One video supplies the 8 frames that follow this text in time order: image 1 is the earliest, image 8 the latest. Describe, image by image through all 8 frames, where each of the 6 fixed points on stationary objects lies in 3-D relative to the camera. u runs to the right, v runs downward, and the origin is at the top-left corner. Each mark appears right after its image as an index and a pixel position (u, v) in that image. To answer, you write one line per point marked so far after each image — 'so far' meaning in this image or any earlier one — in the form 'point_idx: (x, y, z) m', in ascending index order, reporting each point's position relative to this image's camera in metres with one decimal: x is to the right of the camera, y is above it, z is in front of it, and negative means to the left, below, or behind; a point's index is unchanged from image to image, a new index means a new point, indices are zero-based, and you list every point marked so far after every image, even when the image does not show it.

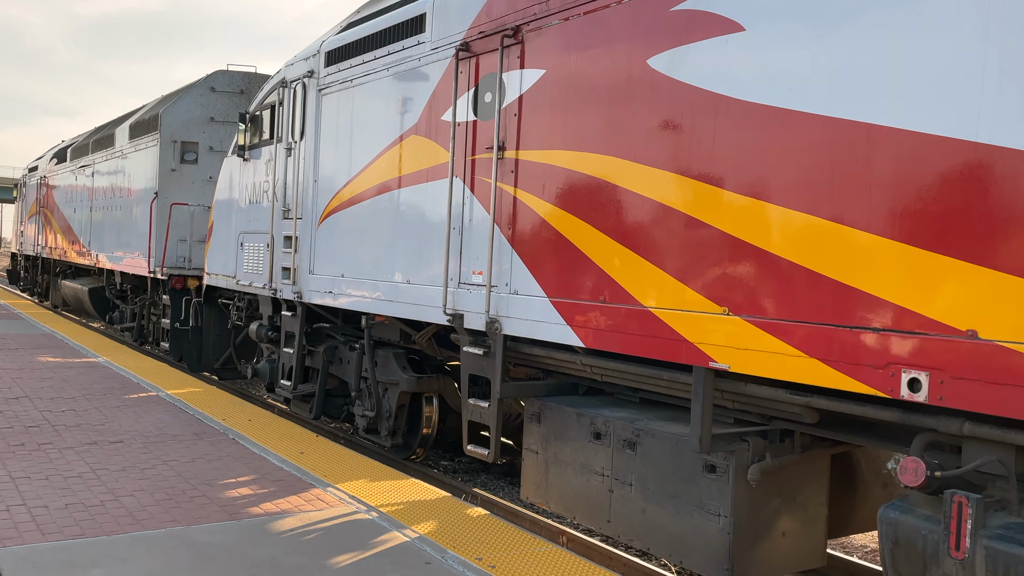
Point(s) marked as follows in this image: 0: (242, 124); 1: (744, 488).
0: (-2.7, +1.6, +8.4) m
1: (+1.0, -0.9, +3.7) m
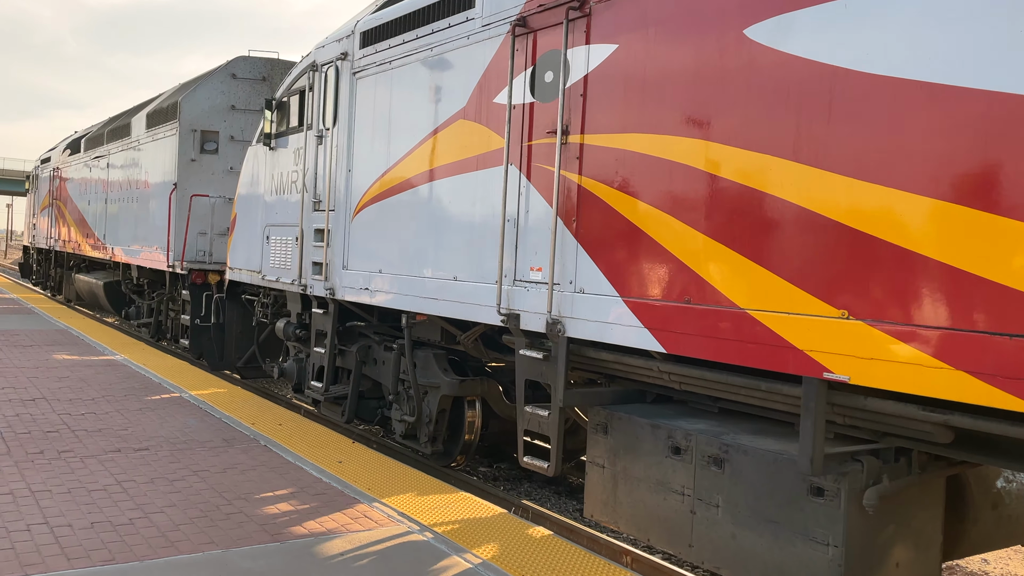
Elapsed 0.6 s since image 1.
0: (-2.3, +1.7, +8.0) m
1: (+1.3, -0.9, +3.2) m
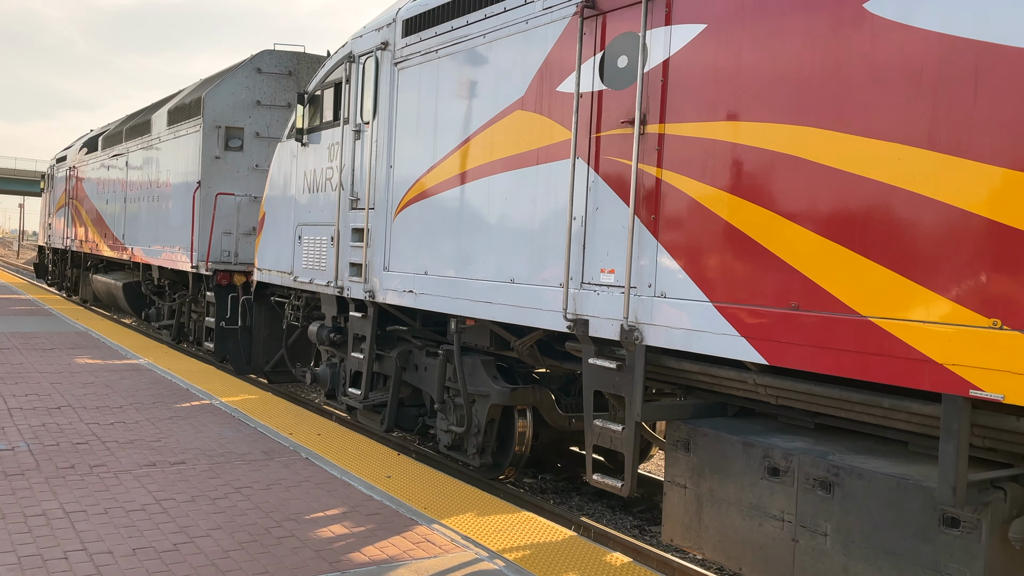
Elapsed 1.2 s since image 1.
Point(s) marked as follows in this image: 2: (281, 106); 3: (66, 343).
0: (-1.9, +1.7, +7.7) m
1: (+1.7, -0.9, +2.9) m
2: (-2.8, +2.2, +10.3) m
3: (-5.3, -0.7, +10.1) m
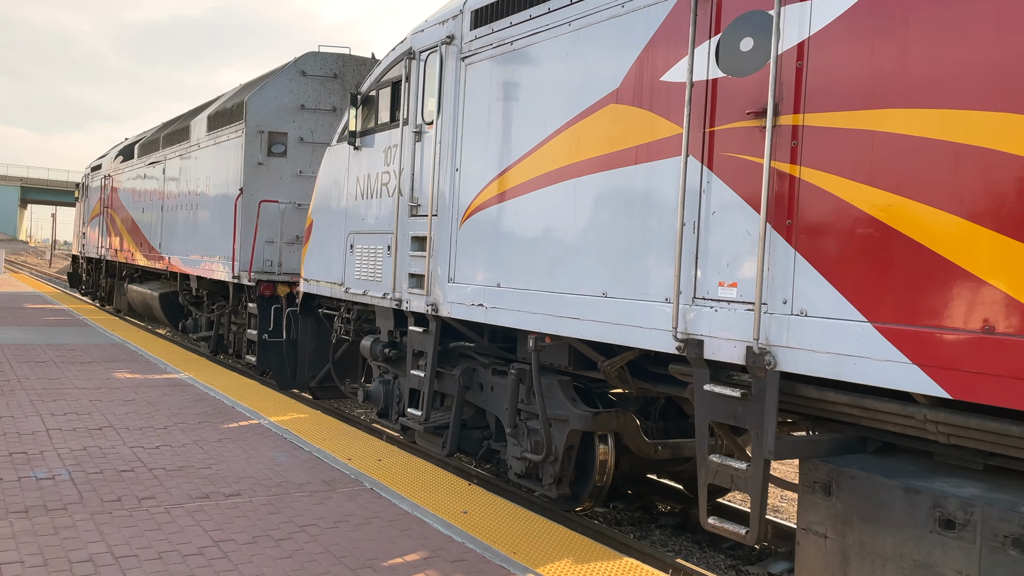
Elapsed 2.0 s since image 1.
0: (-1.4, +1.6, +7.2) m
1: (+2.1, -0.9, +2.3) m
2: (-2.2, +2.1, +9.9) m
3: (-4.7, -0.8, +9.7) m
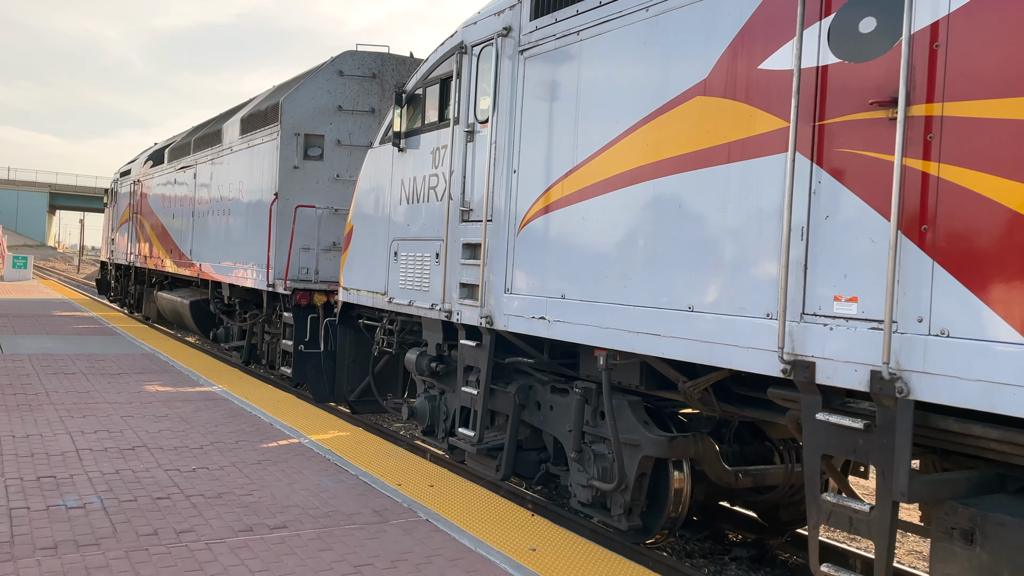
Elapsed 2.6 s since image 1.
0: (-0.9, +1.5, +6.9) m
1: (+2.4, -1.0, +1.8) m
2: (-1.7, +2.0, +9.5) m
3: (-4.2, -0.9, +9.4) m
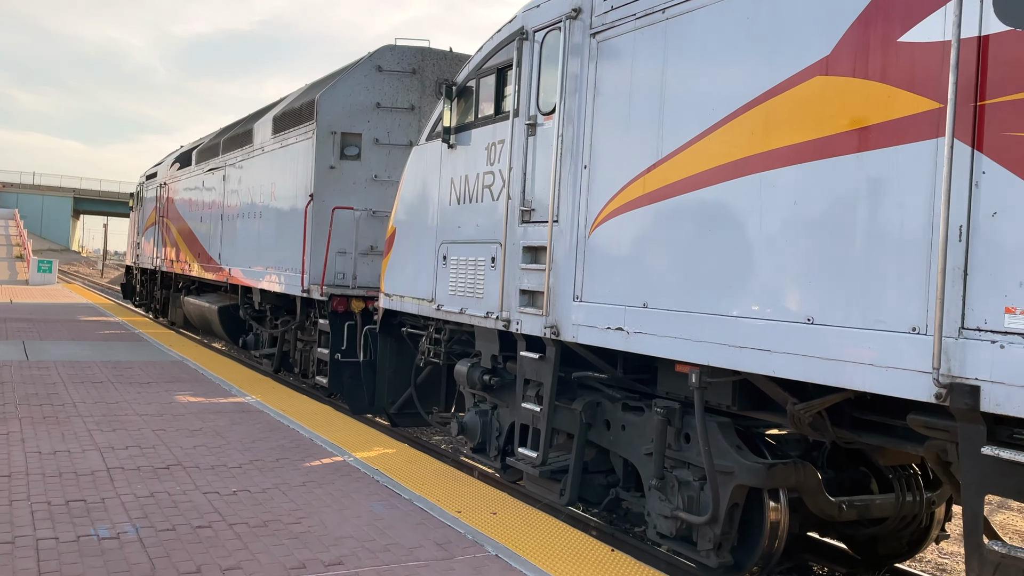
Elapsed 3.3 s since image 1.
0: (-0.5, +1.4, +6.4) m
1: (+2.7, -1.0, +1.3) m
2: (-1.2, +1.9, +9.1) m
3: (-3.7, -0.9, +9.0) m
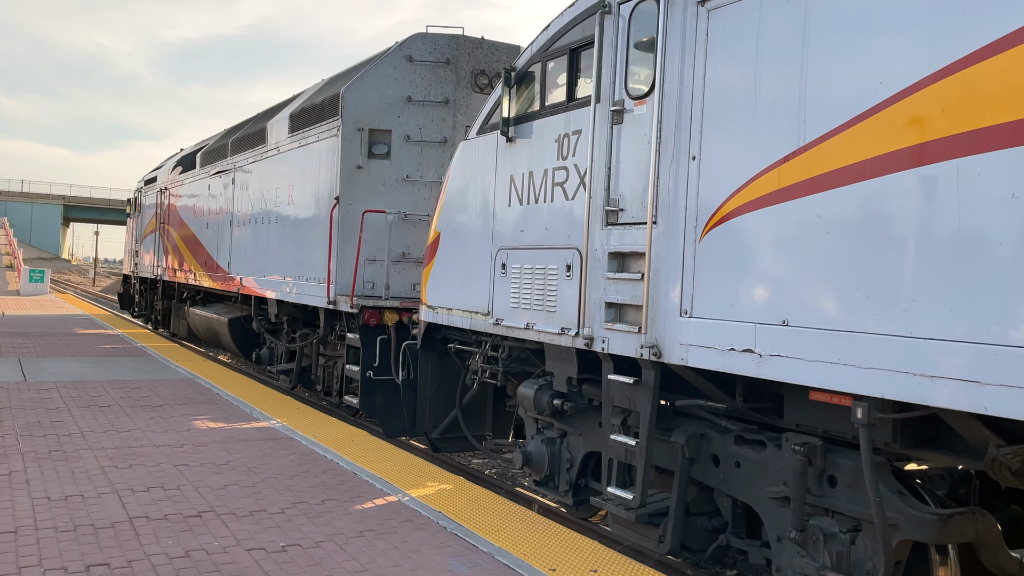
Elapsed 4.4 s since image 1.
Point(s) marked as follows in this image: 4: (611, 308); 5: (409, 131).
0: (0.0, +1.3, +5.7) m
1: (+3.2, -1.0, +0.5) m
2: (-0.8, +1.8, +8.4) m
3: (-3.3, -1.1, +8.2) m
4: (+0.5, -0.1, +4.6) m
5: (-1.0, +1.5, +8.3) m
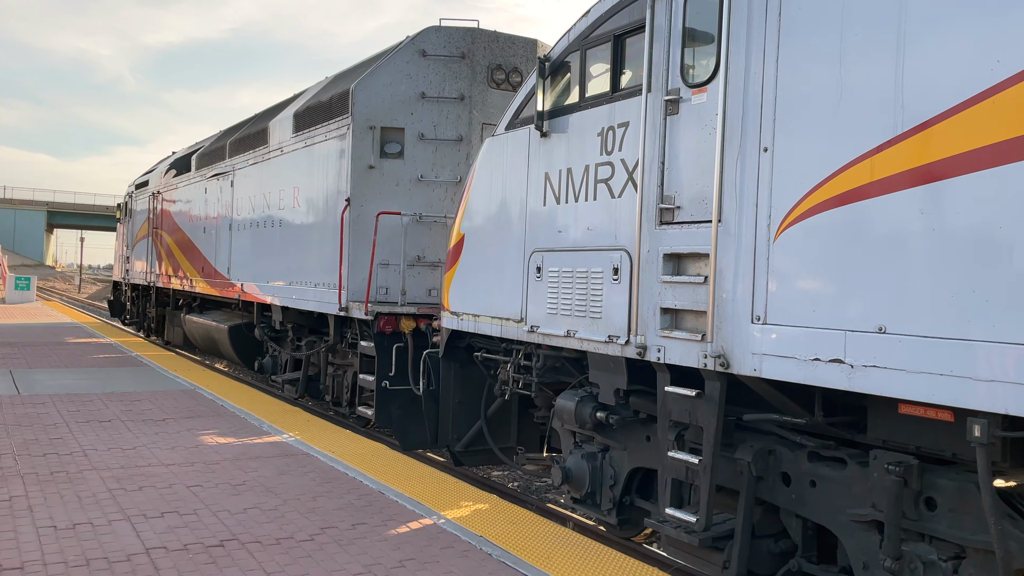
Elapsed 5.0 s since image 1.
0: (+0.2, +1.3, +5.3) m
1: (+3.5, -1.0, +0.2) m
2: (-0.6, +1.8, +8.0) m
3: (-3.1, -1.1, +7.8) m
4: (+0.8, -0.1, +4.3) m
5: (-0.9, +1.5, +8.0) m
